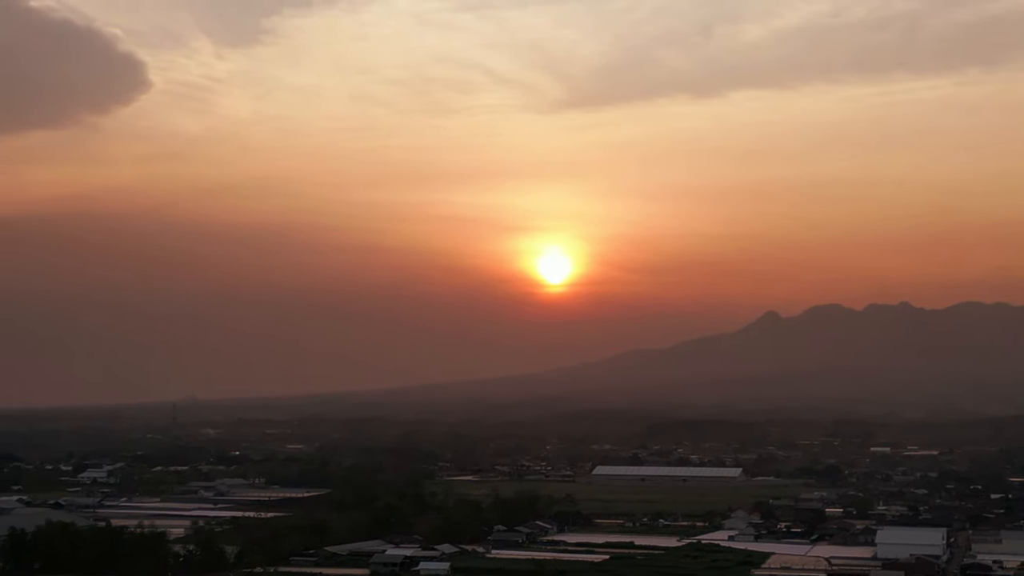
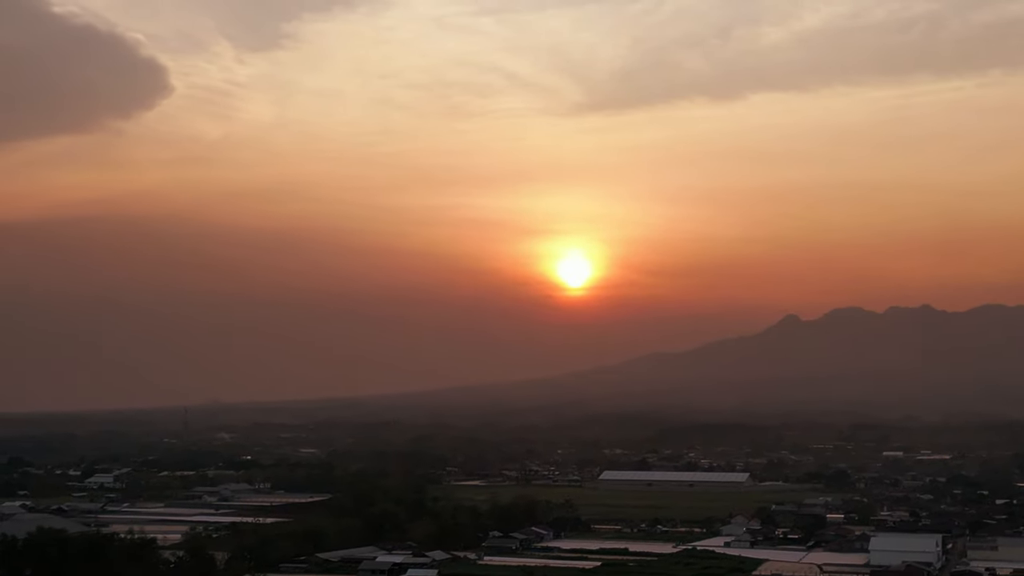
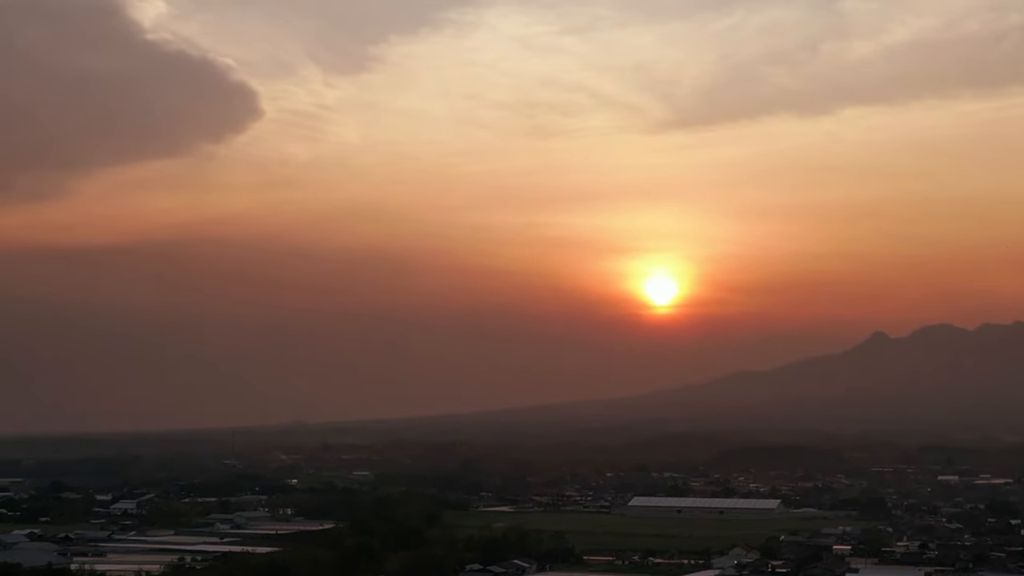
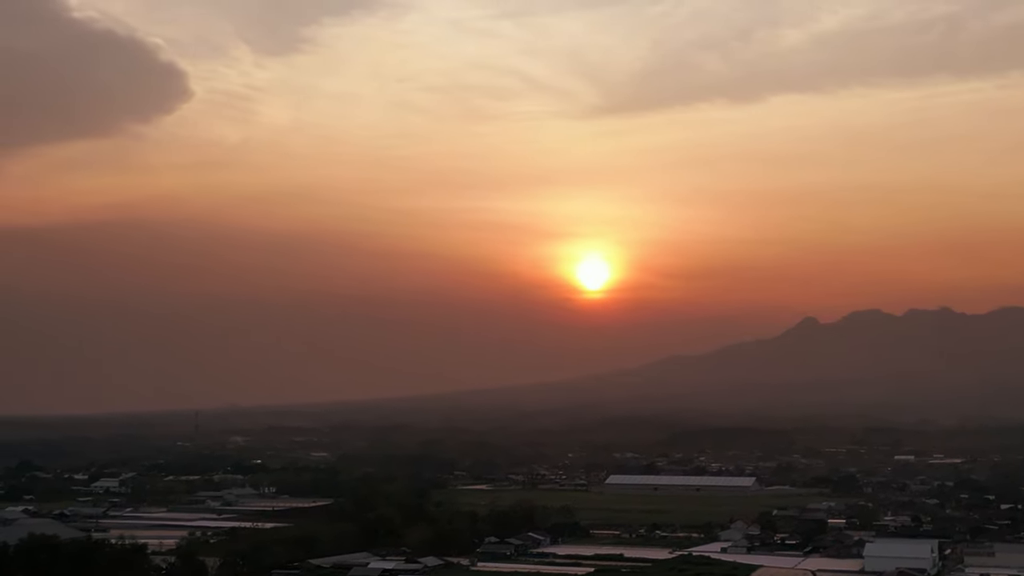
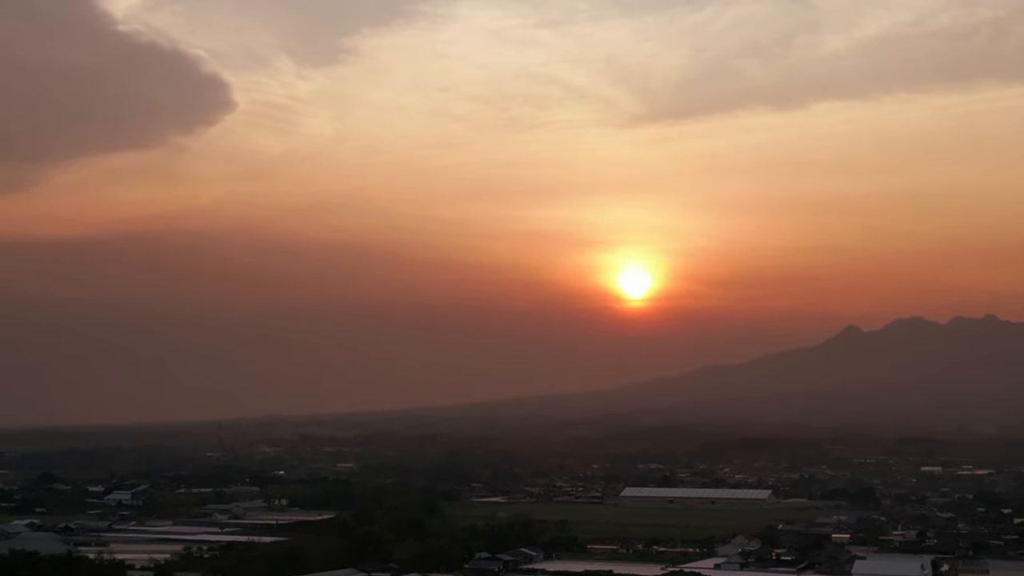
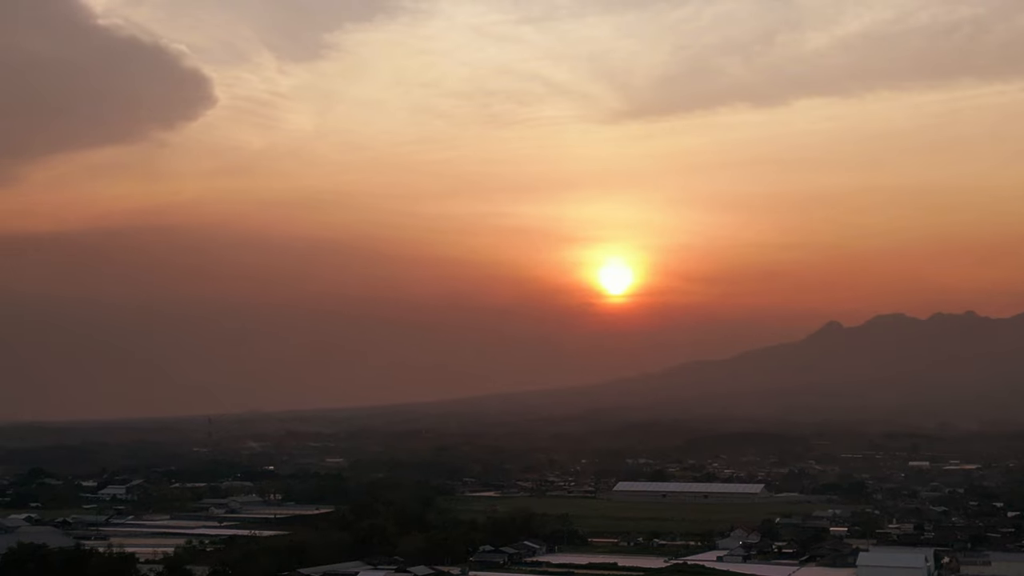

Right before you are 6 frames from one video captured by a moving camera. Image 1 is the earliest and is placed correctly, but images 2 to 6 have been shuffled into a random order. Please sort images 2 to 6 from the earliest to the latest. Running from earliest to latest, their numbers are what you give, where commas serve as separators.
2, 4, 6, 5, 3
